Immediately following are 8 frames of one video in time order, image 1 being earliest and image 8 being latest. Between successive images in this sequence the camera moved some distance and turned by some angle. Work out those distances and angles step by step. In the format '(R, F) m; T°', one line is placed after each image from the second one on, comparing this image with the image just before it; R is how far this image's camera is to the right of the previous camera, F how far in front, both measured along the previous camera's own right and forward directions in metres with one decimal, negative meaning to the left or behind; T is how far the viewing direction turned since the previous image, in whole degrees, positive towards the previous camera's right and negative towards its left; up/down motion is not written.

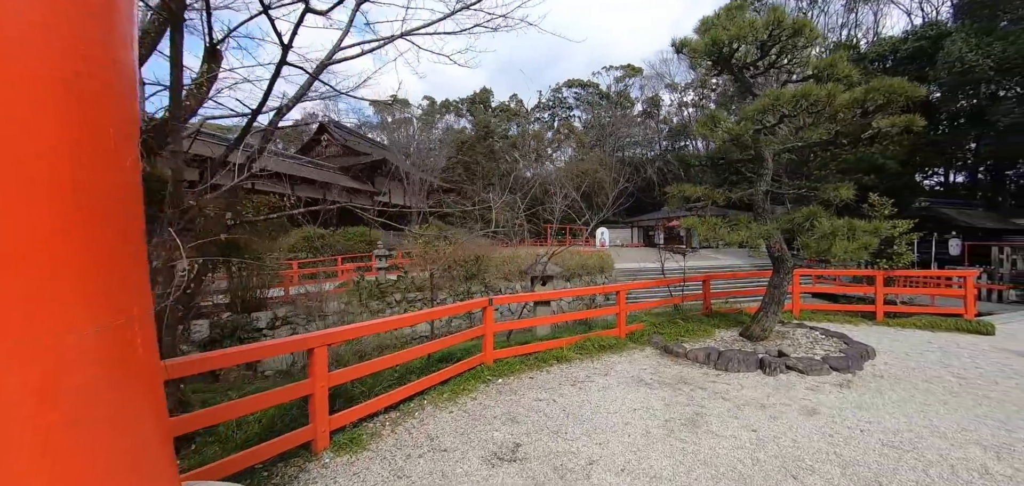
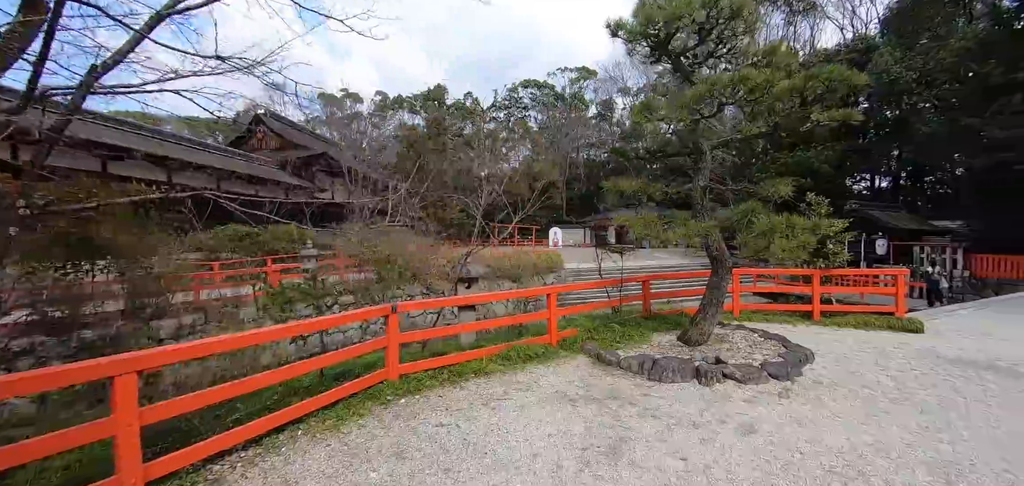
(+0.5, +0.6) m; +6°
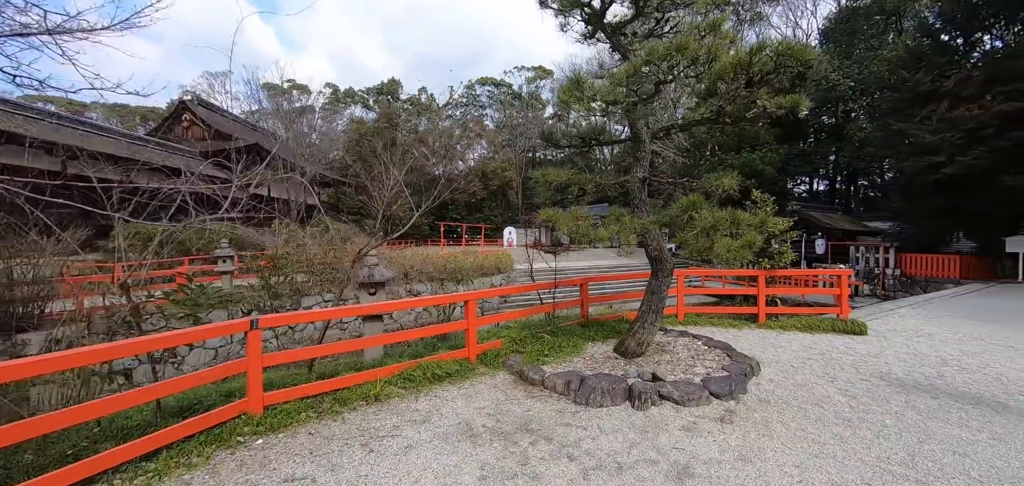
(+0.5, +0.7) m; +5°
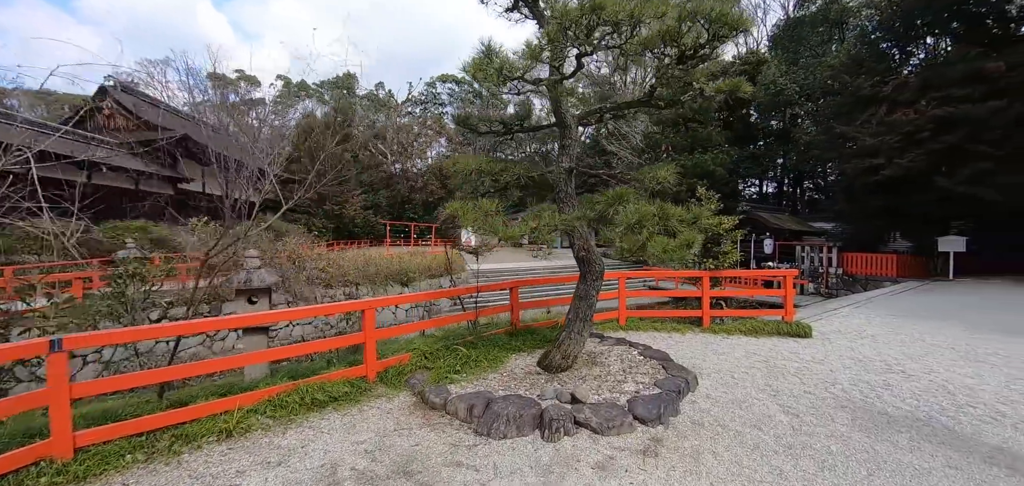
(+0.5, +0.5) m; +5°
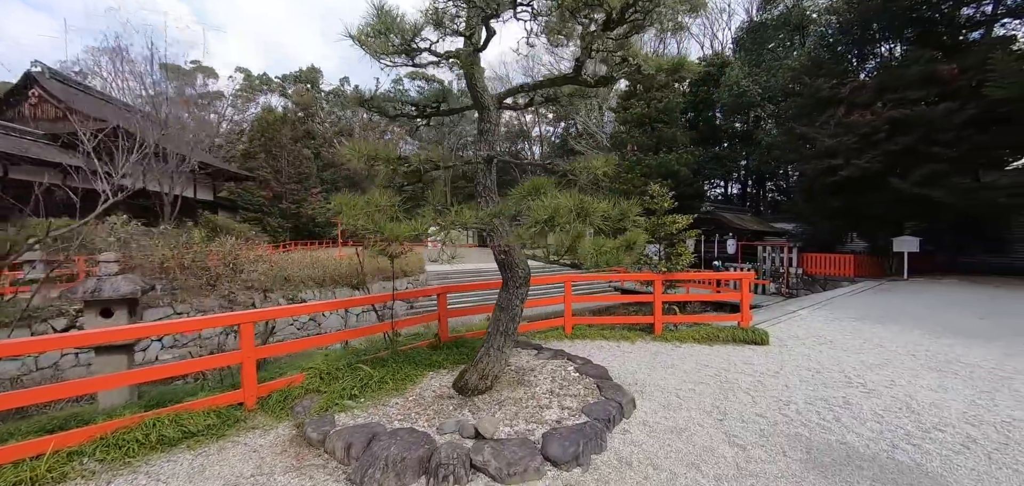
(+0.4, +0.5) m; +3°
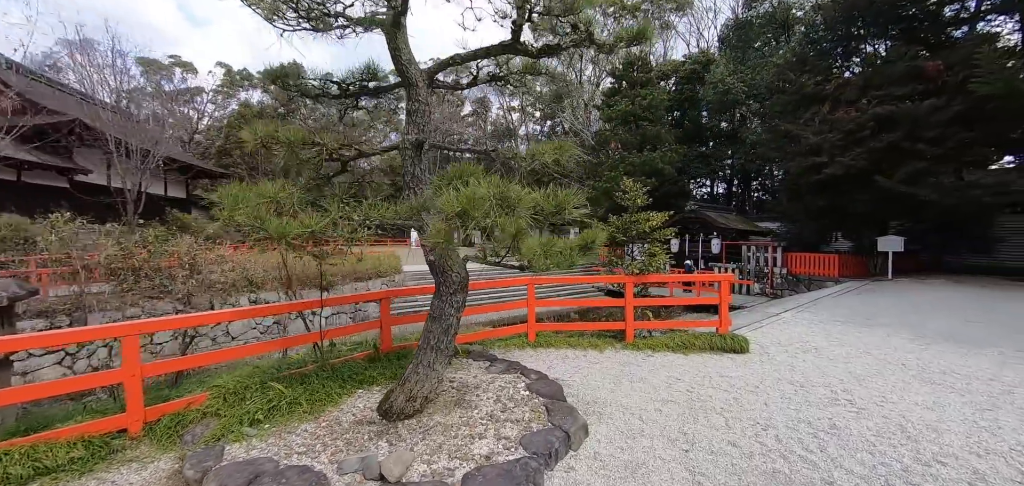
(+0.3, +0.4) m; +1°
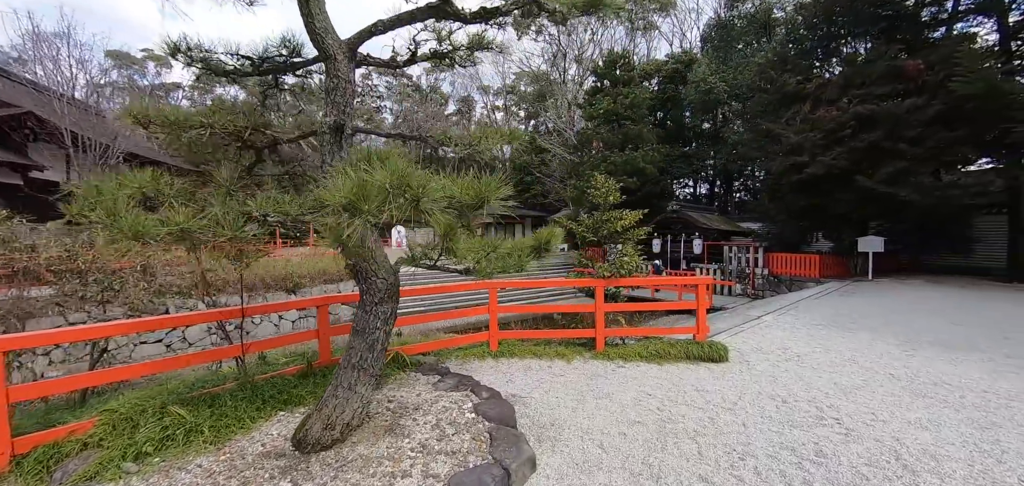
(+0.2, +0.3) m; +2°
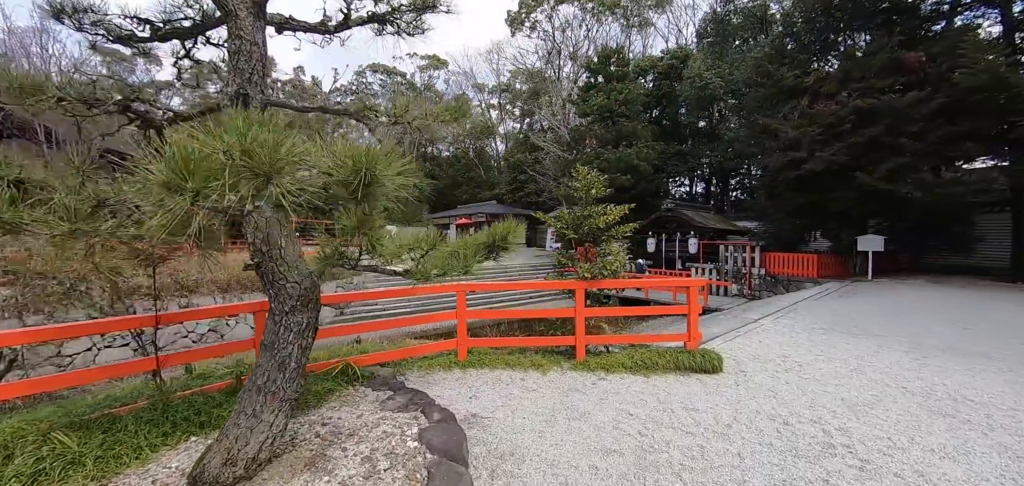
(+0.2, +0.4) m; 0°
